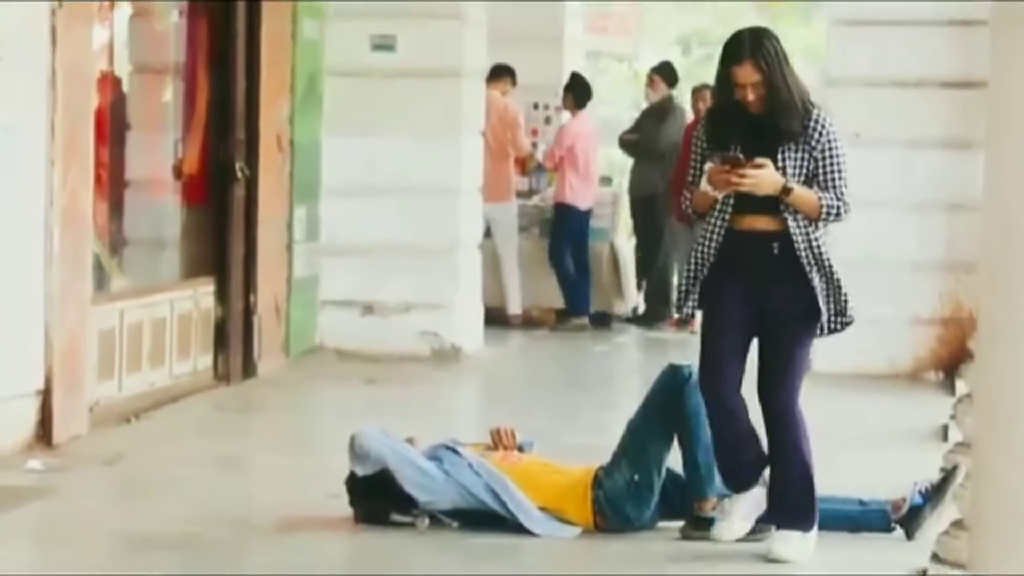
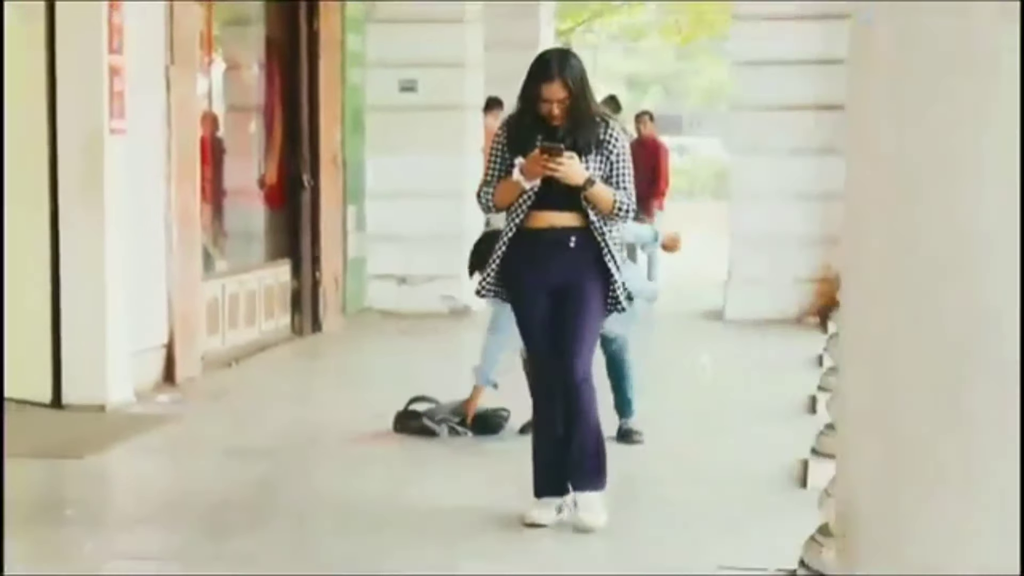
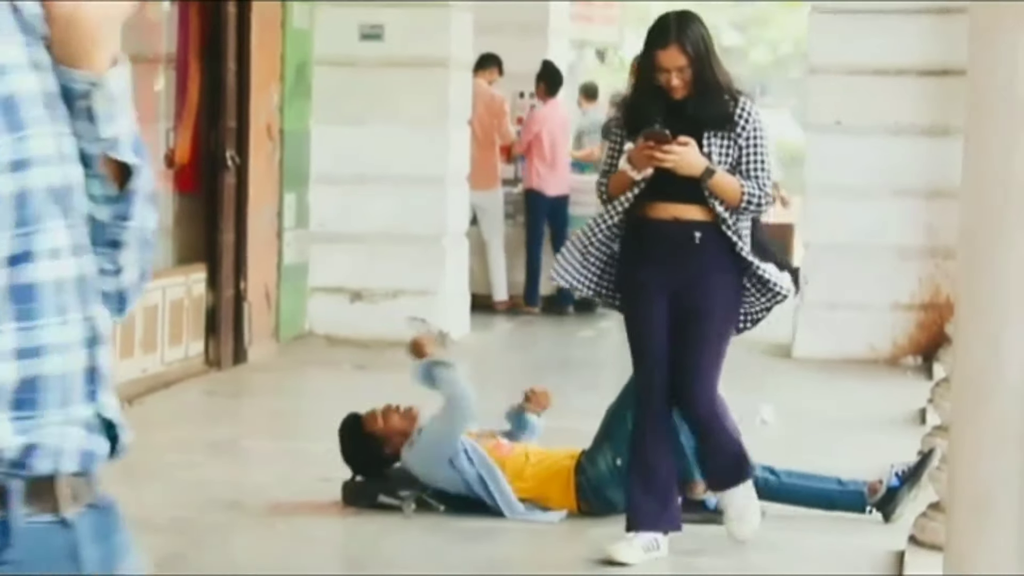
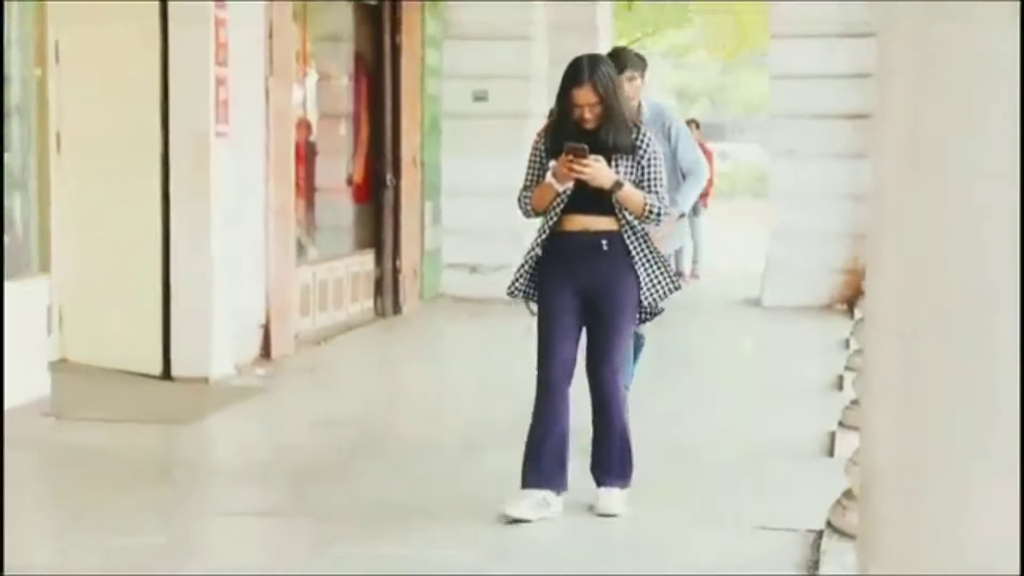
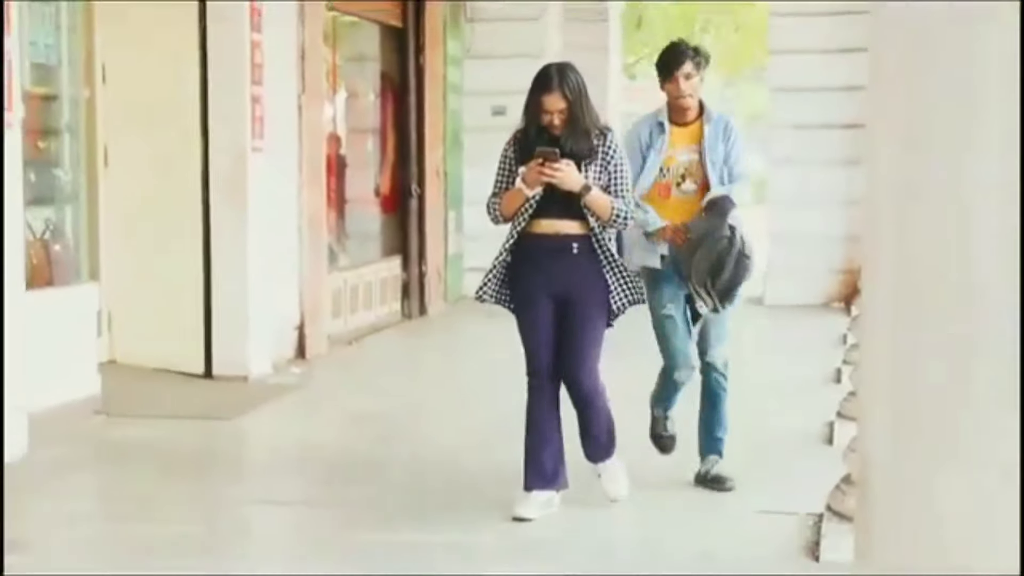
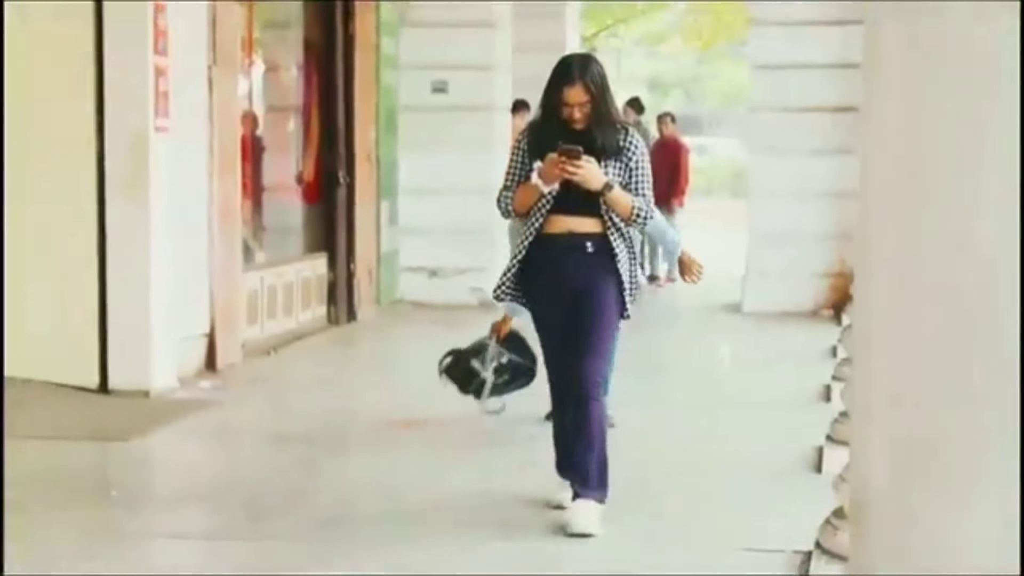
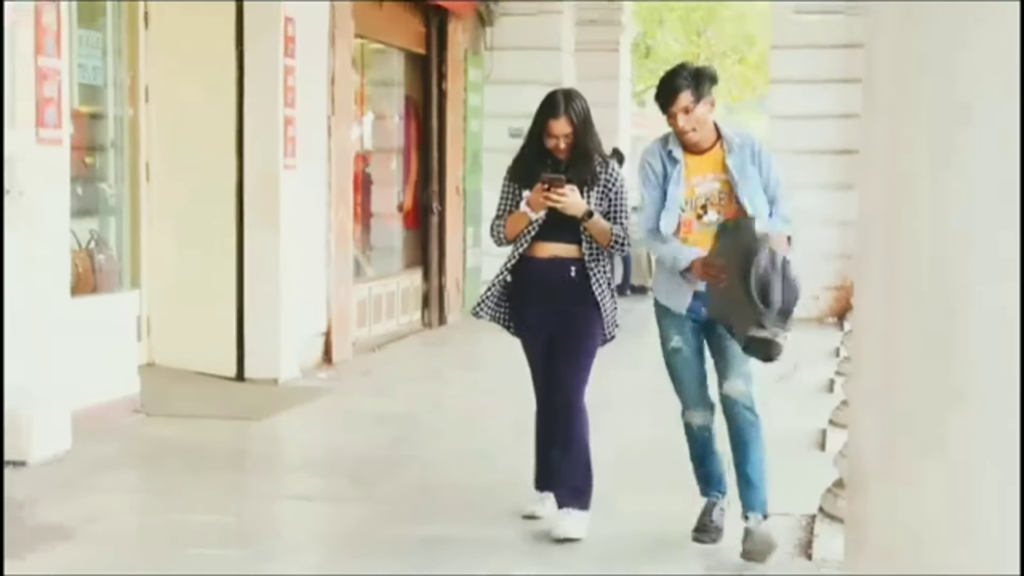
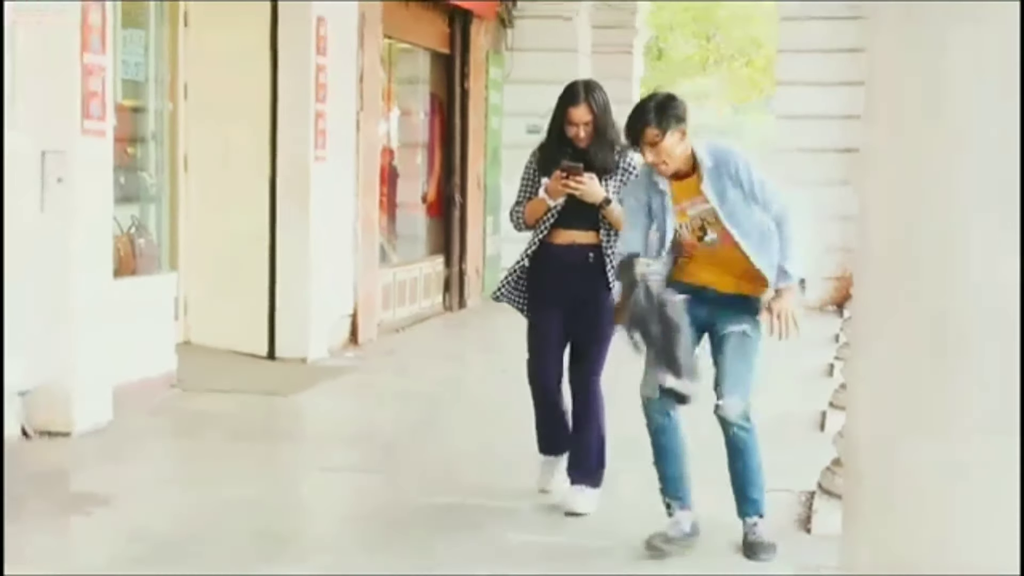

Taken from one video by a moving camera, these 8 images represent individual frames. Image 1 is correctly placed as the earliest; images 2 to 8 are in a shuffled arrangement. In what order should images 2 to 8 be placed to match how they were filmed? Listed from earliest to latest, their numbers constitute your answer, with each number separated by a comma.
3, 2, 6, 4, 5, 7, 8
